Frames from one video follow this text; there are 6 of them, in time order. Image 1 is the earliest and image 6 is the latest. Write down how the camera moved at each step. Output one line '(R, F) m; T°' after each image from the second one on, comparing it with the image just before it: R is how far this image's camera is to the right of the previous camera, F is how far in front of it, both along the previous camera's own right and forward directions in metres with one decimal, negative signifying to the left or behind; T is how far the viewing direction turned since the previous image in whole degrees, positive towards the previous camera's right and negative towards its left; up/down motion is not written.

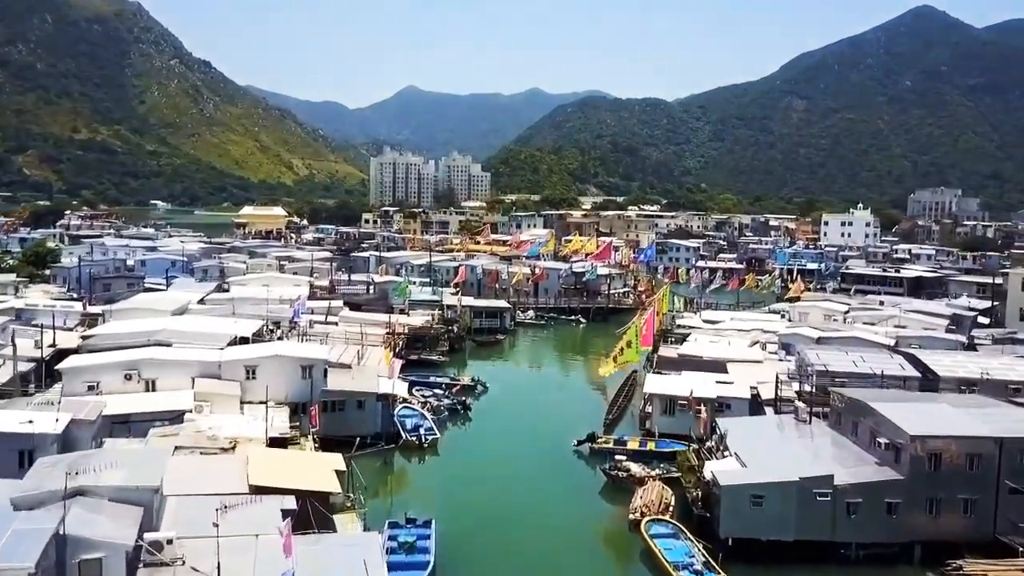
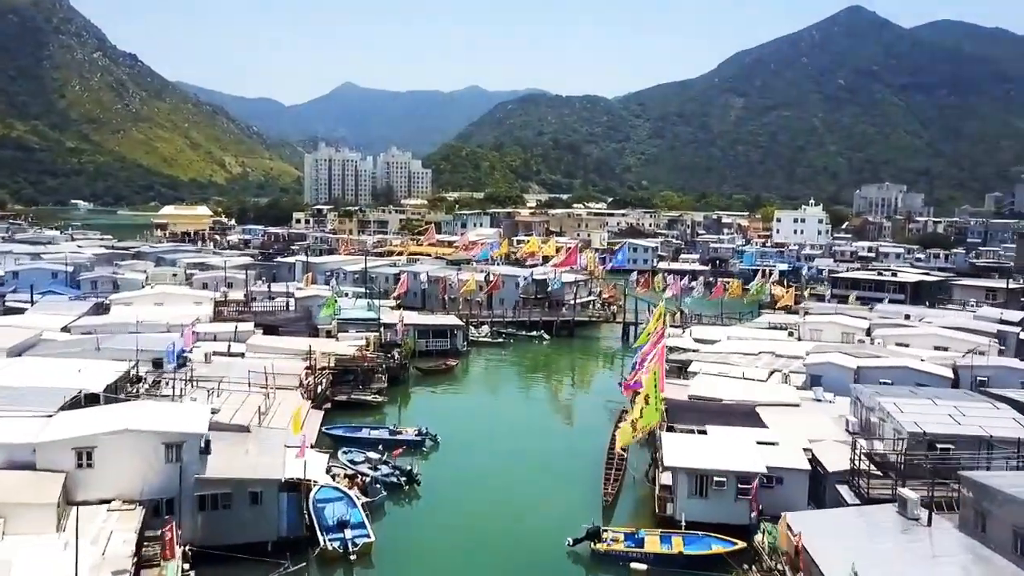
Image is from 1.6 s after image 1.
(-0.6, +8.9) m; +4°
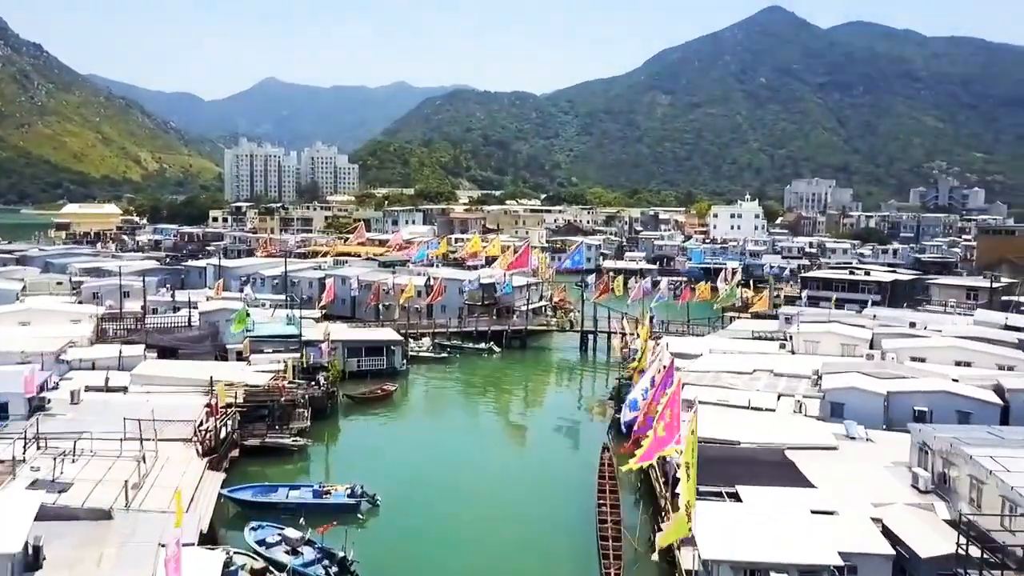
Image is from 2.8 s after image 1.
(-0.8, +6.2) m; +5°
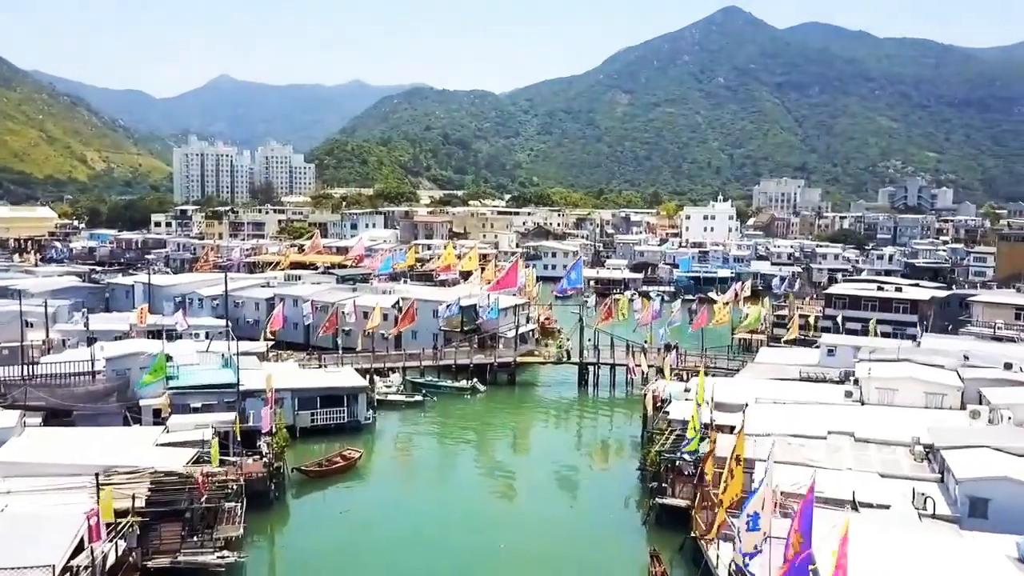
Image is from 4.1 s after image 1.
(-1.2, +7.5) m; +3°
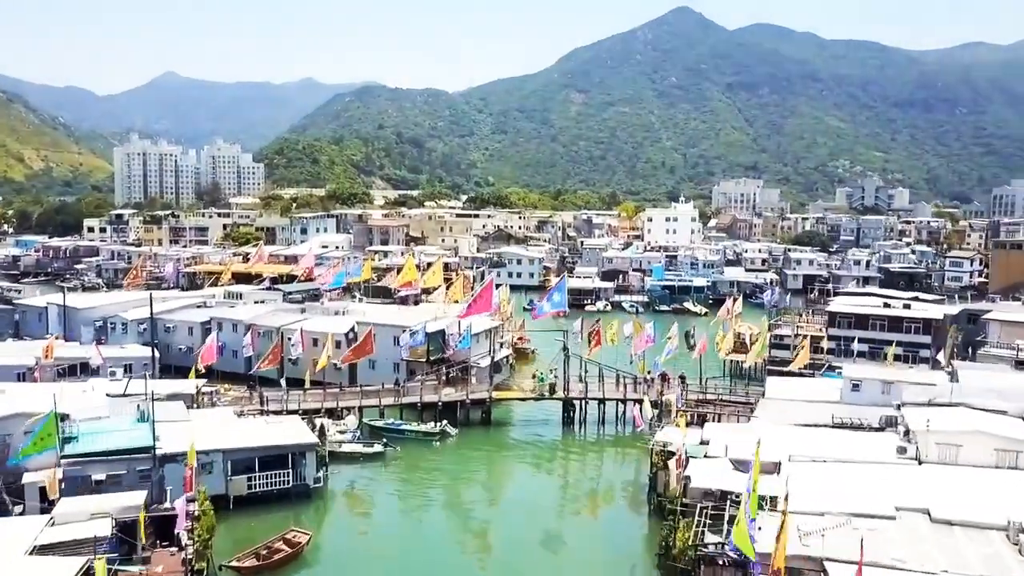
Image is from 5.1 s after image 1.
(-0.8, +5.3) m; +3°
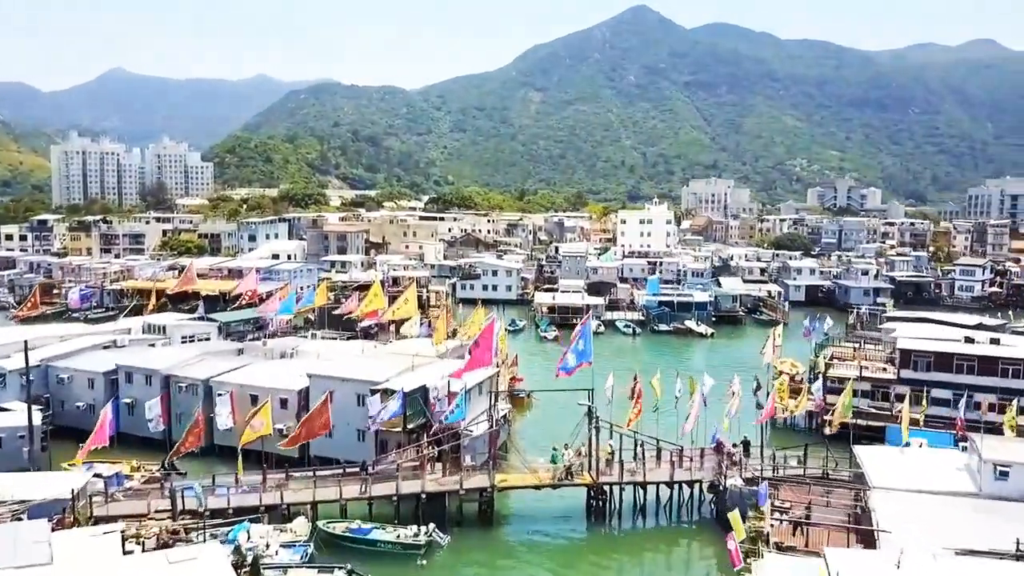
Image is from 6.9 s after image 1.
(-1.5, +9.1) m; +3°
